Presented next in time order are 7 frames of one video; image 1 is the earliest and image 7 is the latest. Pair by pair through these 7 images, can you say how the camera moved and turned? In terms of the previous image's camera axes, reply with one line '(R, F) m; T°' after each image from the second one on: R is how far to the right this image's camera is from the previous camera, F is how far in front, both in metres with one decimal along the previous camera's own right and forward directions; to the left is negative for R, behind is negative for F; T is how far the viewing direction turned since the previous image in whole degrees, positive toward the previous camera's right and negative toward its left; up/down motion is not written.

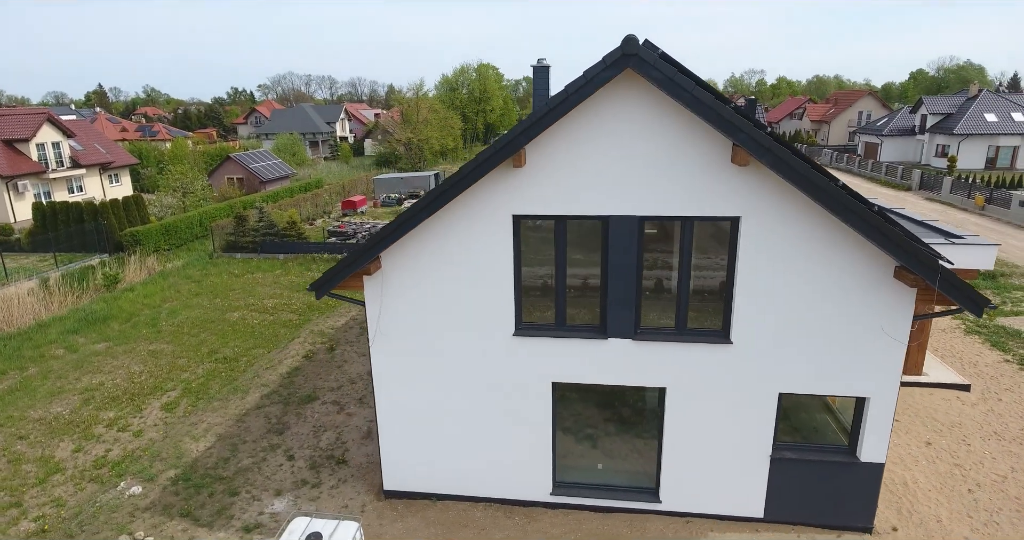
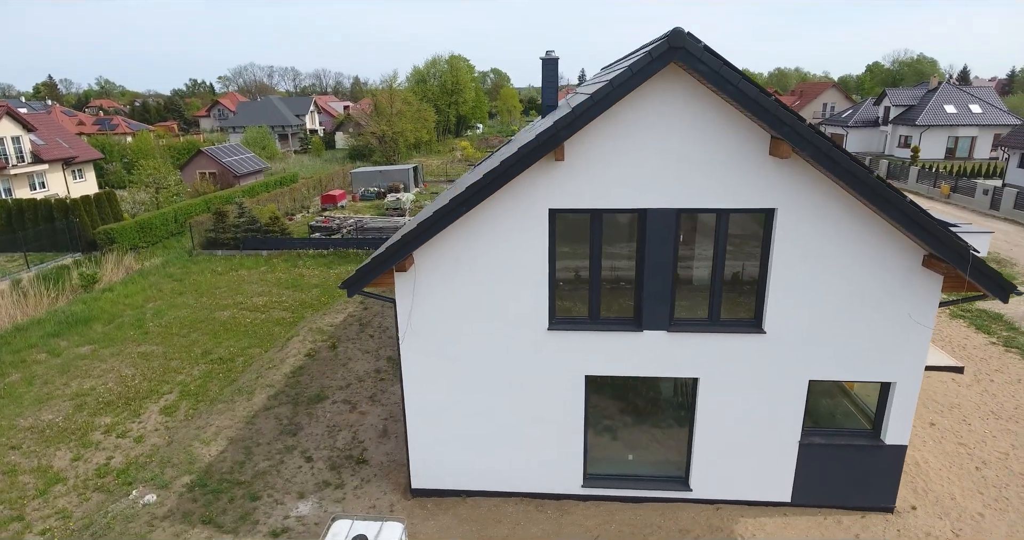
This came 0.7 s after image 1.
(-0.8, +0.1) m; +3°
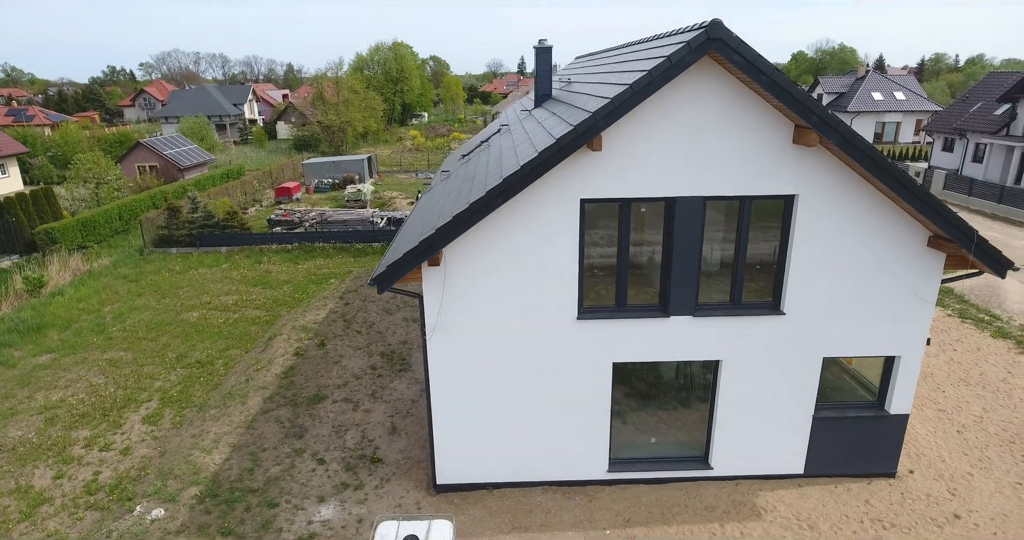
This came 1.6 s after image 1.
(-1.1, +0.1) m; +6°
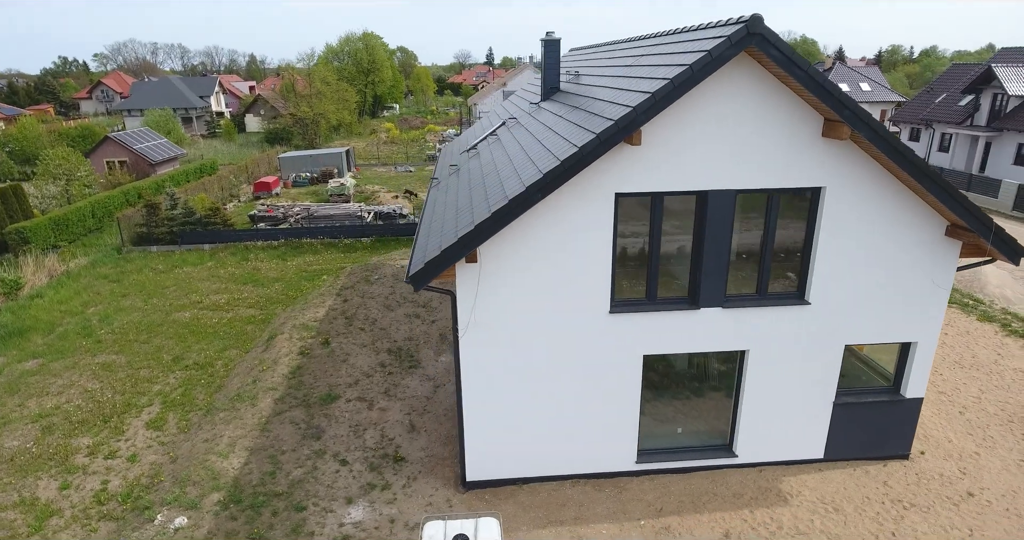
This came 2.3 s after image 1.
(-0.8, +0.1) m; +3°
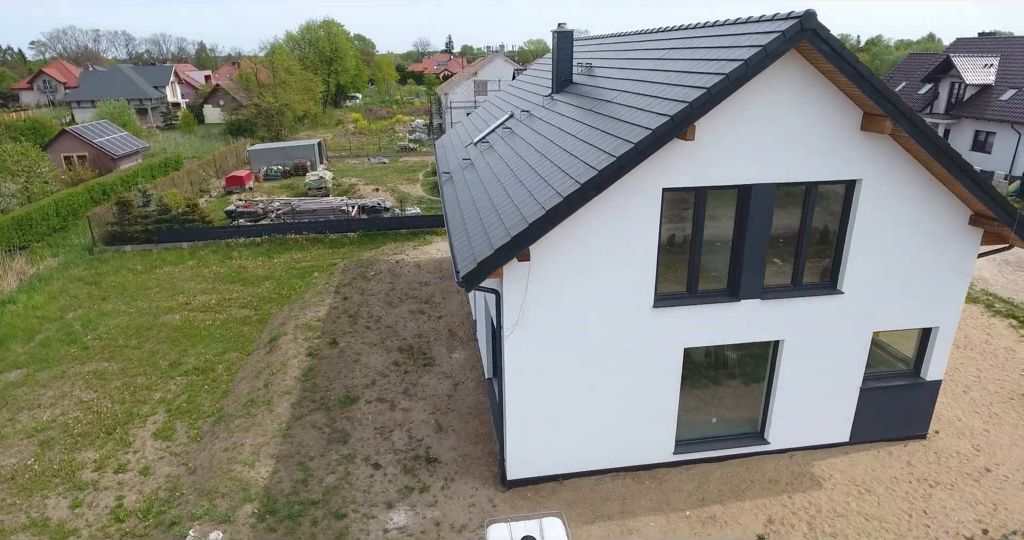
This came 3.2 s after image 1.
(-1.0, +0.1) m; +4°
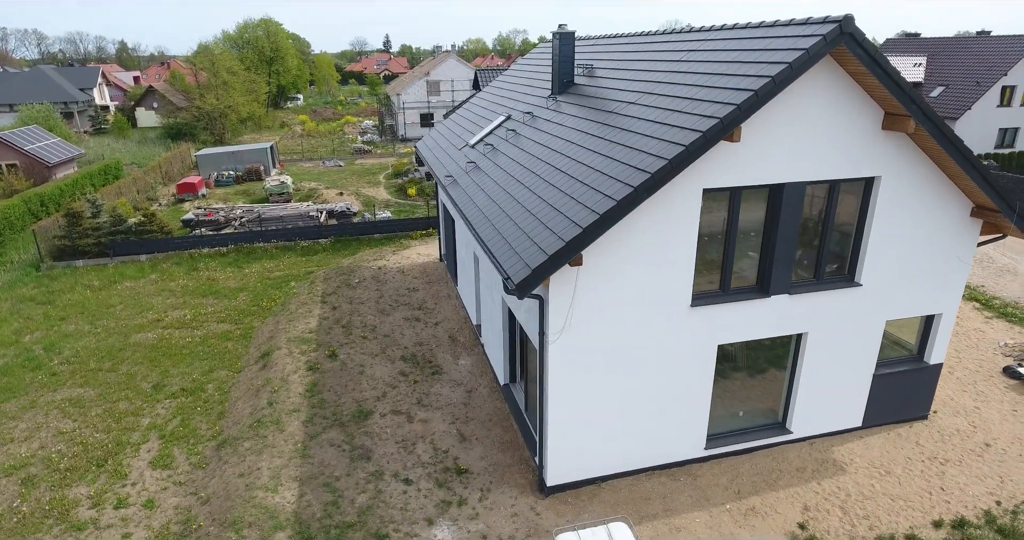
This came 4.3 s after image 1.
(-1.2, +0.2) m; +6°
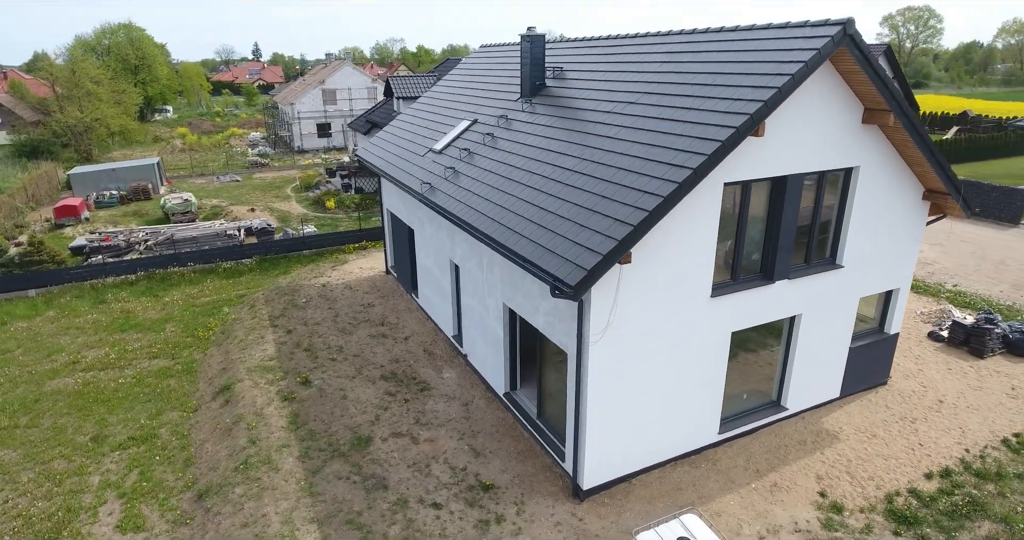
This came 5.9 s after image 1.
(-1.7, +0.4) m; +11°
